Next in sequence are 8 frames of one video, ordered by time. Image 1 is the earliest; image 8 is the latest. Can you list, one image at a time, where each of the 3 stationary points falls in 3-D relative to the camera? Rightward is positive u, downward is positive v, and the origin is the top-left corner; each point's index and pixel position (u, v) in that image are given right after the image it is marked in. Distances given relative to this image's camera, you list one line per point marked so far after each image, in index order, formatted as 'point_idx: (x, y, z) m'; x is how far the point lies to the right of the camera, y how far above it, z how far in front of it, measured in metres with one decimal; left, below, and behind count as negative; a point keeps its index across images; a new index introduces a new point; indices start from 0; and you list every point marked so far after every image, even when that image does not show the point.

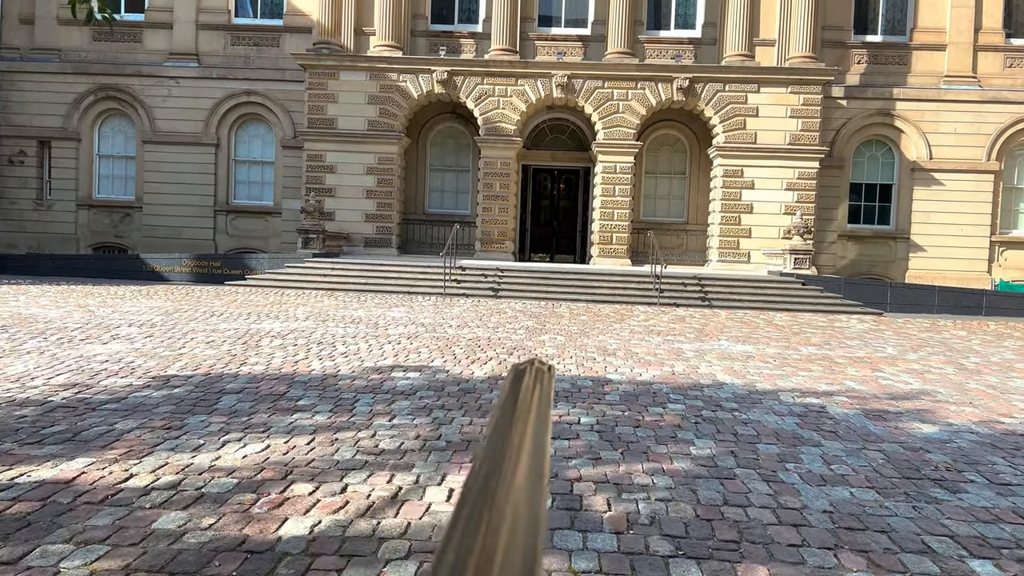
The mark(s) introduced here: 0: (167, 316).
0: (-4.4, -0.4, +10.5) m
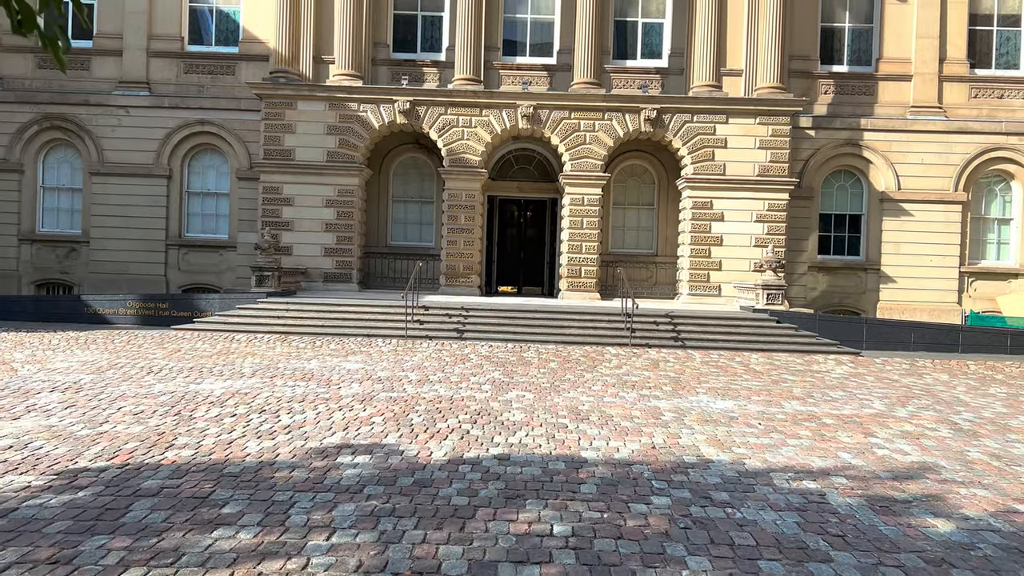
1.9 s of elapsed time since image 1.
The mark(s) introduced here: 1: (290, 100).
0: (-4.9, -1.0, +9.6) m
1: (-5.4, +4.5, +19.8) m
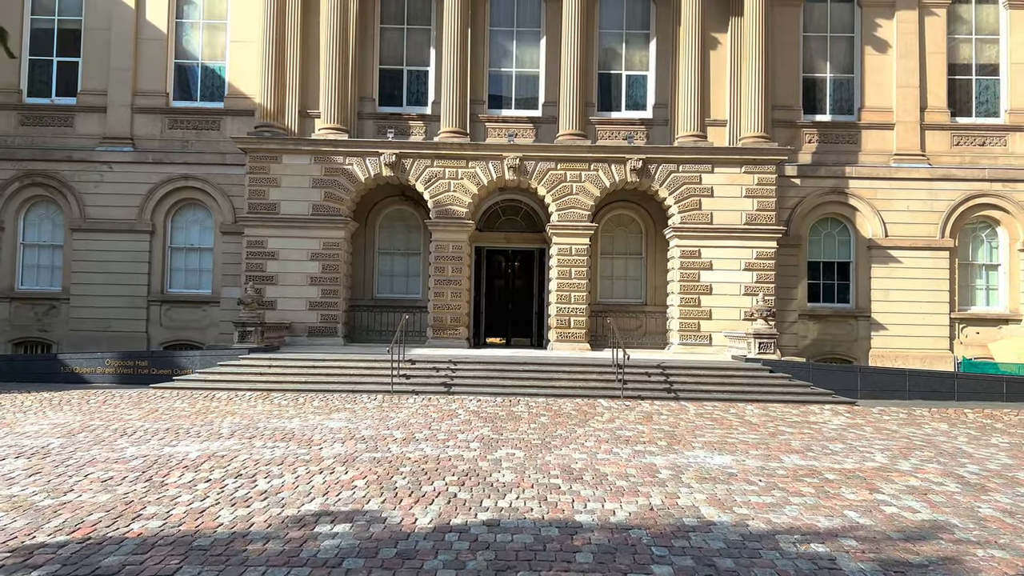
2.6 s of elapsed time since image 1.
0: (-5.0, -1.7, +9.2) m
1: (-5.7, +3.2, +19.7) m
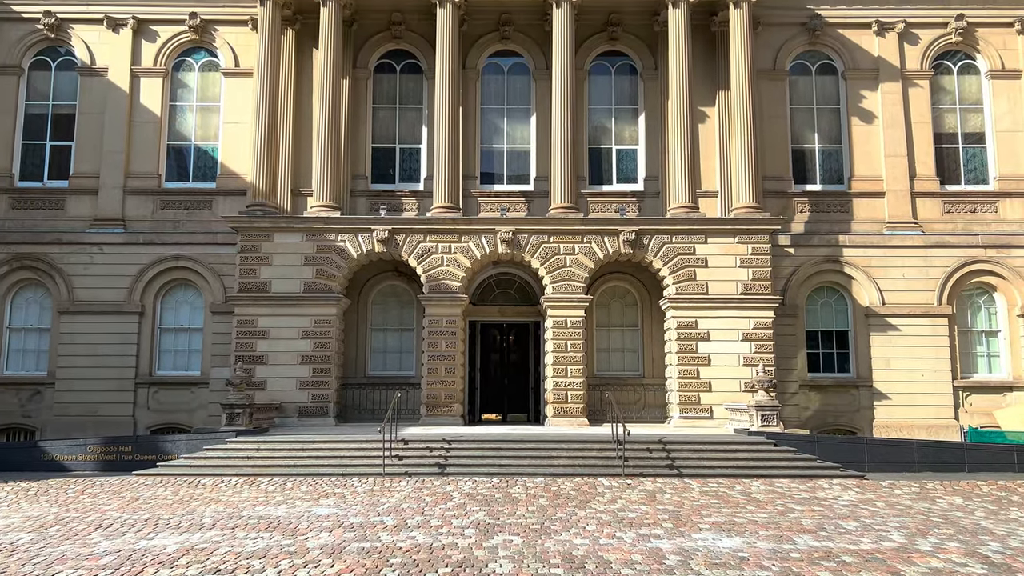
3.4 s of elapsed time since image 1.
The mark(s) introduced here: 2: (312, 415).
0: (-5.0, -2.6, +8.7) m
1: (-5.9, +1.3, +19.6) m
2: (-4.7, -3.0, +19.0) m
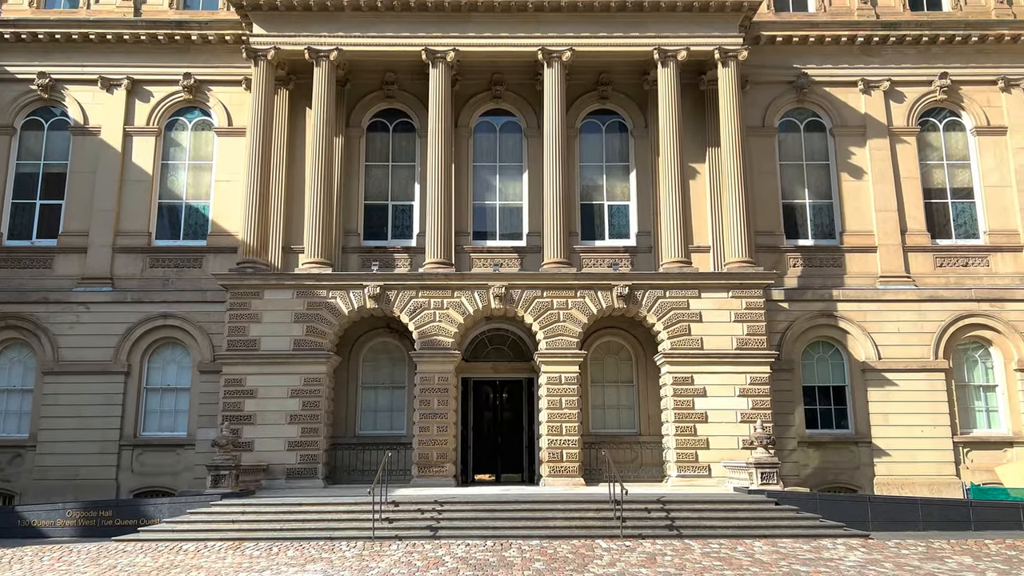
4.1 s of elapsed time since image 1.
0: (-5.1, -3.2, +8.2) m
1: (-6.1, 0.0, +19.4) m
2: (-4.8, -4.3, +18.5) m
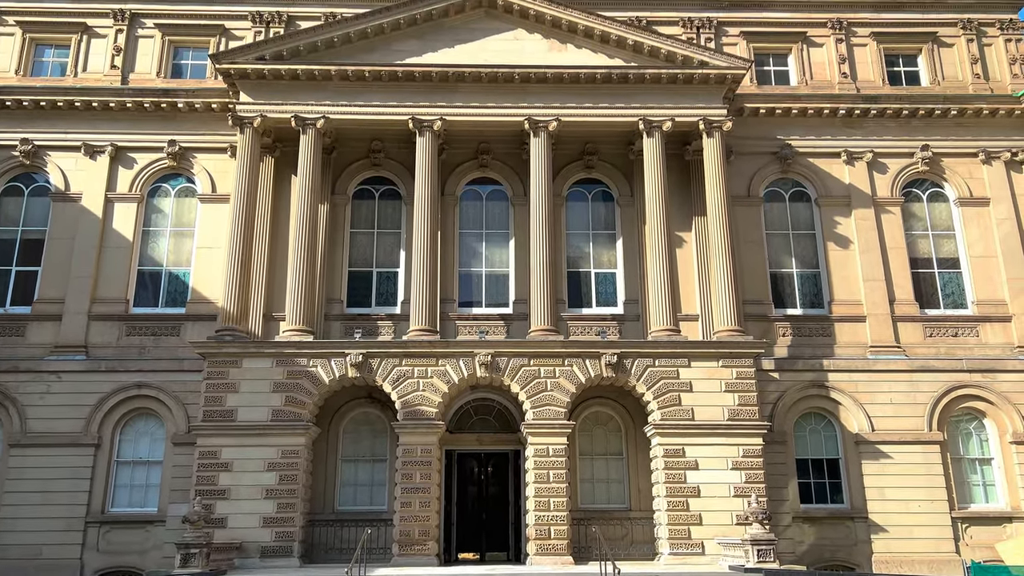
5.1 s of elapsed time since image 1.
0: (-5.2, -3.7, +7.4) m
1: (-6.4, -1.6, +18.8) m
2: (-5.1, -5.8, +17.6) m
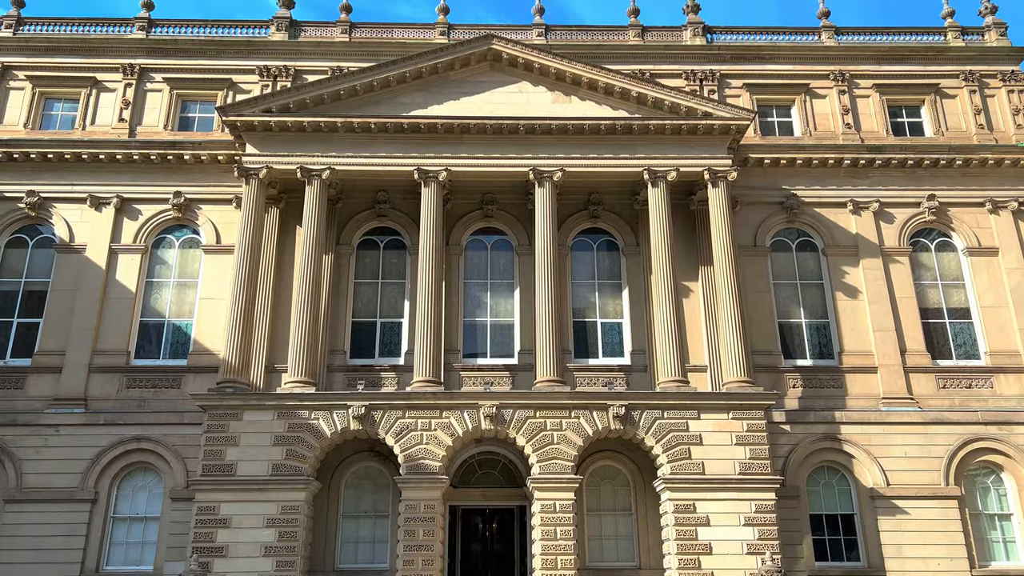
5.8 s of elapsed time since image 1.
0: (-5.1, -4.1, +7.0) m
1: (-6.2, -2.8, +18.5) m
2: (-5.0, -6.8, +17.0) m
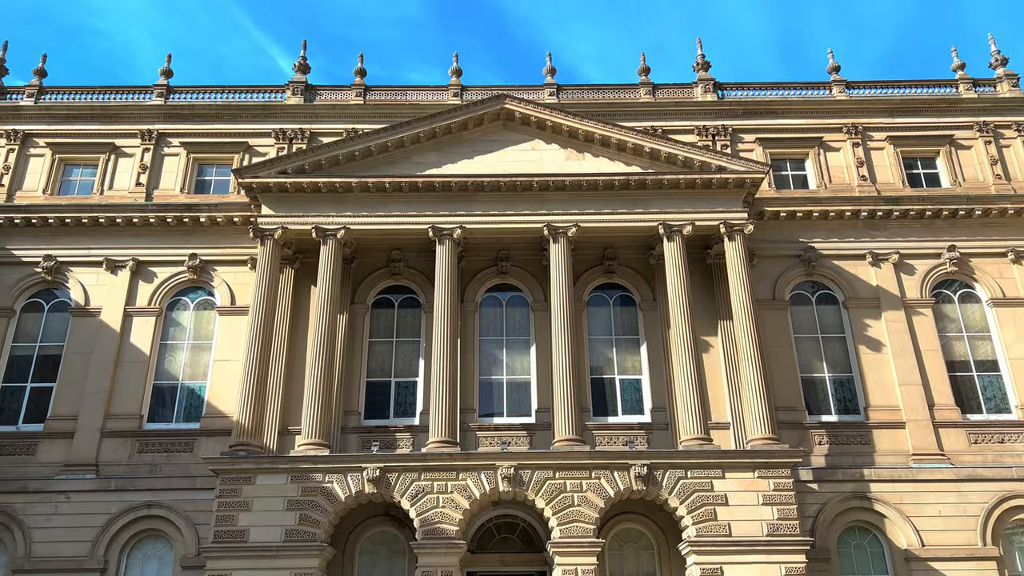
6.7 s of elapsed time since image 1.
0: (-4.9, -4.6, +6.5) m
1: (-5.8, -4.1, +18.1) m
2: (-4.6, -8.0, +16.3) m
